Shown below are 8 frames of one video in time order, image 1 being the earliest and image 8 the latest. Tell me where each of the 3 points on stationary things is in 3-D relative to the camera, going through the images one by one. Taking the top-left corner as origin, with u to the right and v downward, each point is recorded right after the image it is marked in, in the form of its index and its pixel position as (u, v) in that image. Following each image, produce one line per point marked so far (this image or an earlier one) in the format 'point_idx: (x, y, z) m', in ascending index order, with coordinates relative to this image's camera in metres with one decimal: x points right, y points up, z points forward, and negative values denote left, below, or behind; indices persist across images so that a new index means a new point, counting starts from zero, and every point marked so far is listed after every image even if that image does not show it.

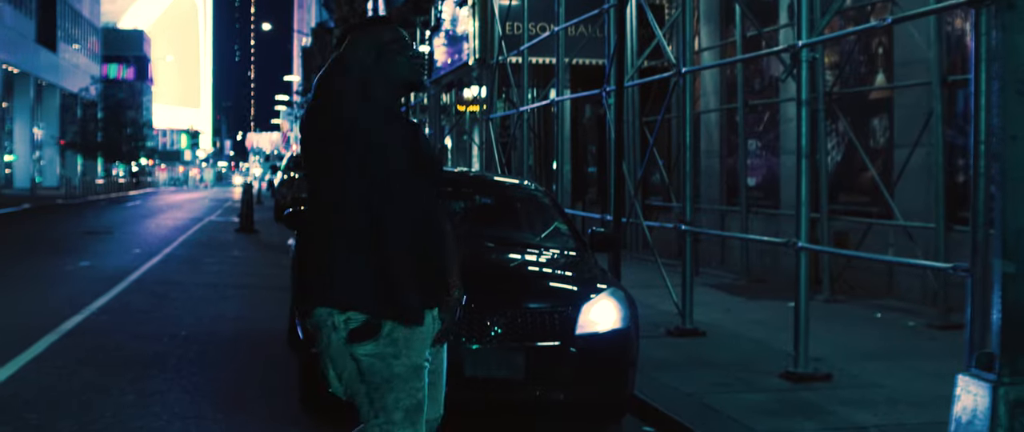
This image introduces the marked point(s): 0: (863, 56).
0: (+3.9, +1.8, +13.8) m
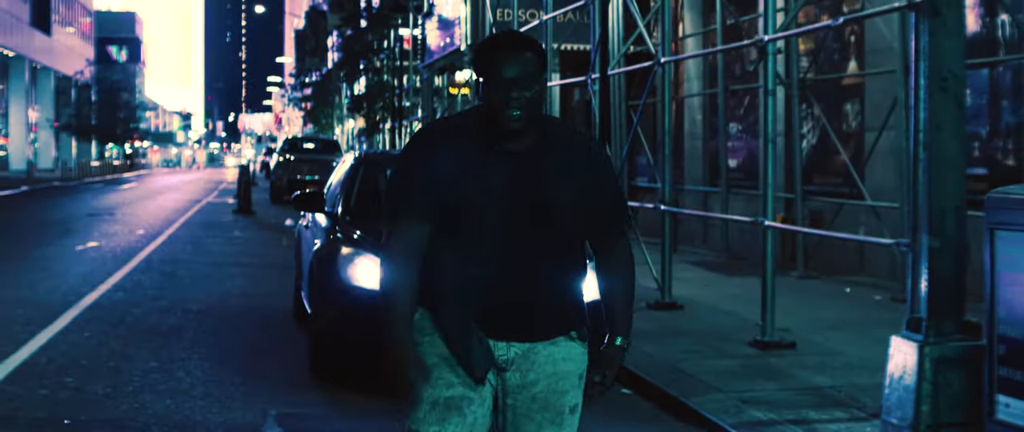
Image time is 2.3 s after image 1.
0: (+3.8, +2.0, +14.4) m
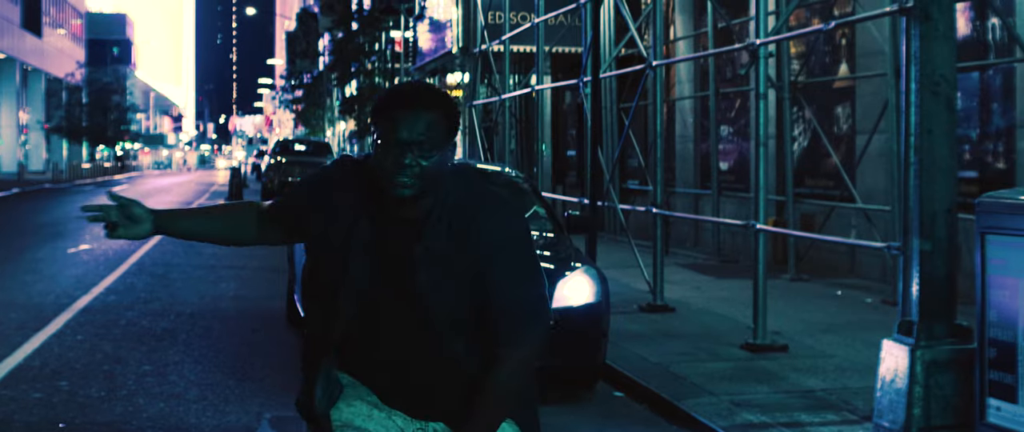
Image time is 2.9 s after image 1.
0: (+3.7, +2.0, +14.5) m
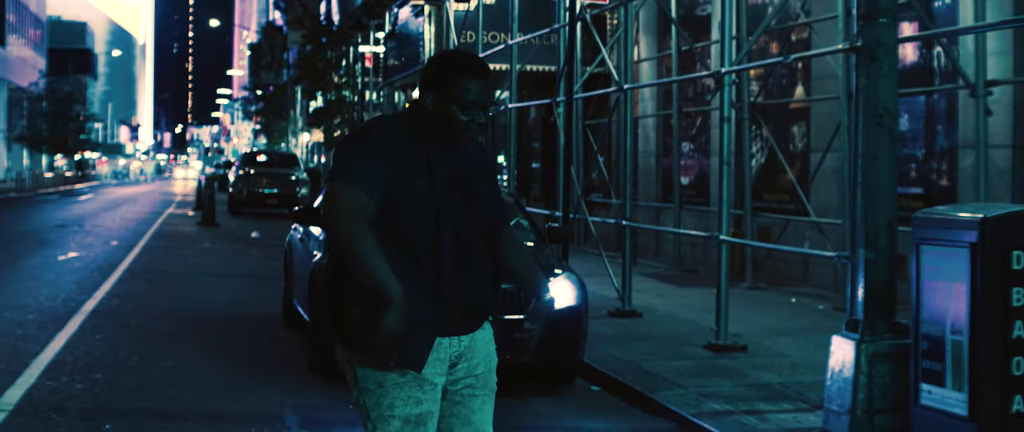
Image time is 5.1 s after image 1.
0: (+3.4, +1.8, +15.4) m
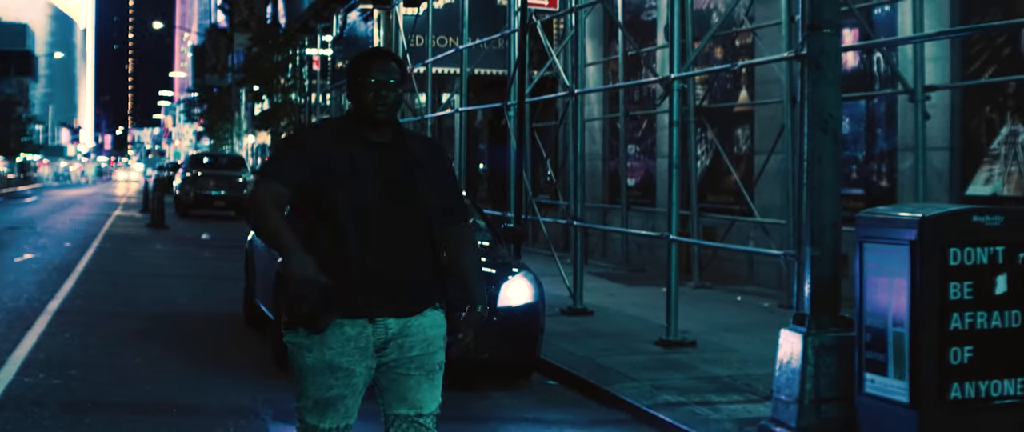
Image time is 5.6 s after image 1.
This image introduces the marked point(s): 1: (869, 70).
0: (+2.8, +1.8, +15.9) m
1: (+3.7, +1.5, +13.0) m
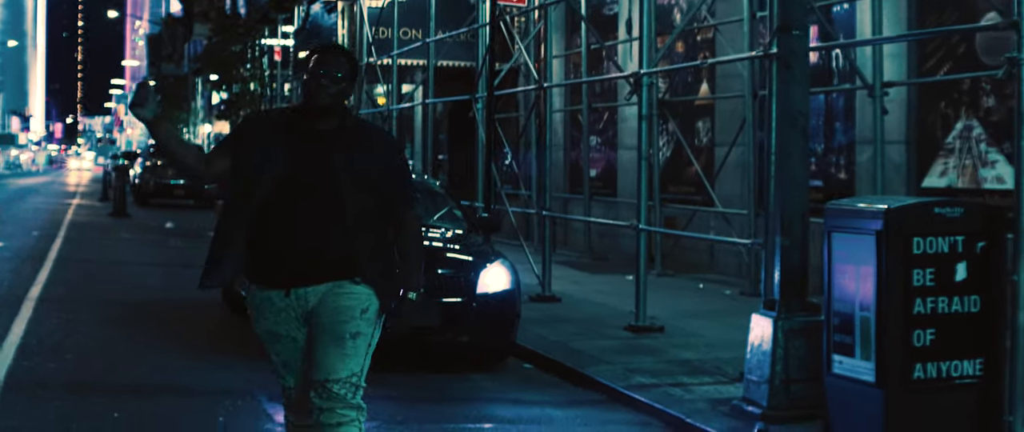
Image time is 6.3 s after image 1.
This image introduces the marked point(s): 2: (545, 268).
0: (+2.4, +1.9, +16.3) m
1: (+3.4, +1.6, +13.4) m
2: (+0.4, -0.5, +12.7) m
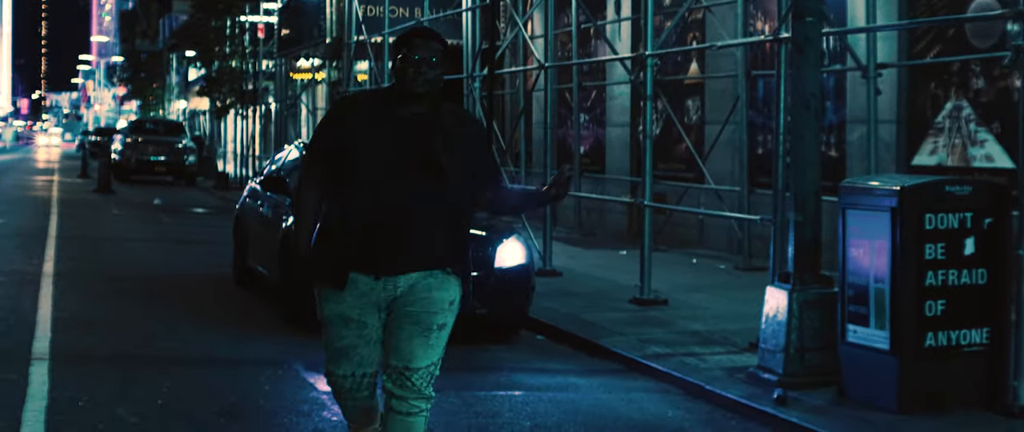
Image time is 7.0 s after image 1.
0: (+2.3, +2.3, +16.6) m
1: (+3.4, +1.9, +13.7) m
2: (+0.4, -0.3, +13.0) m
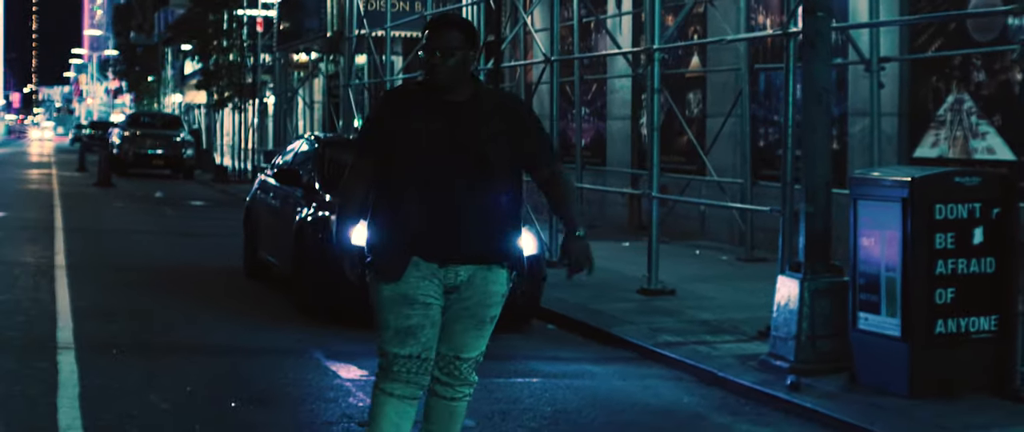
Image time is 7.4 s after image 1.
0: (+2.3, +2.4, +16.8) m
1: (+3.5, +2.0, +13.9) m
2: (+0.5, -0.2, +13.2) m
